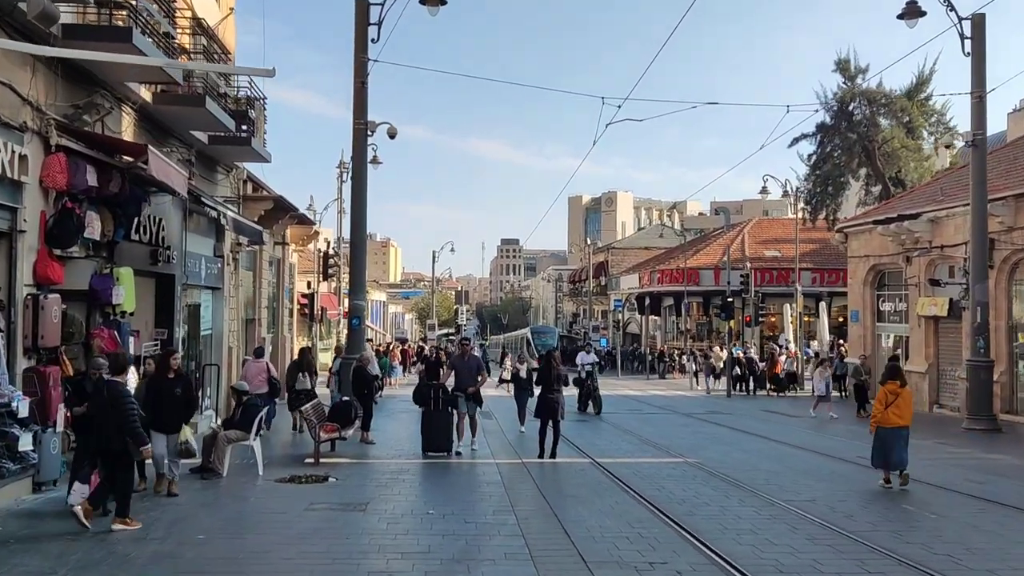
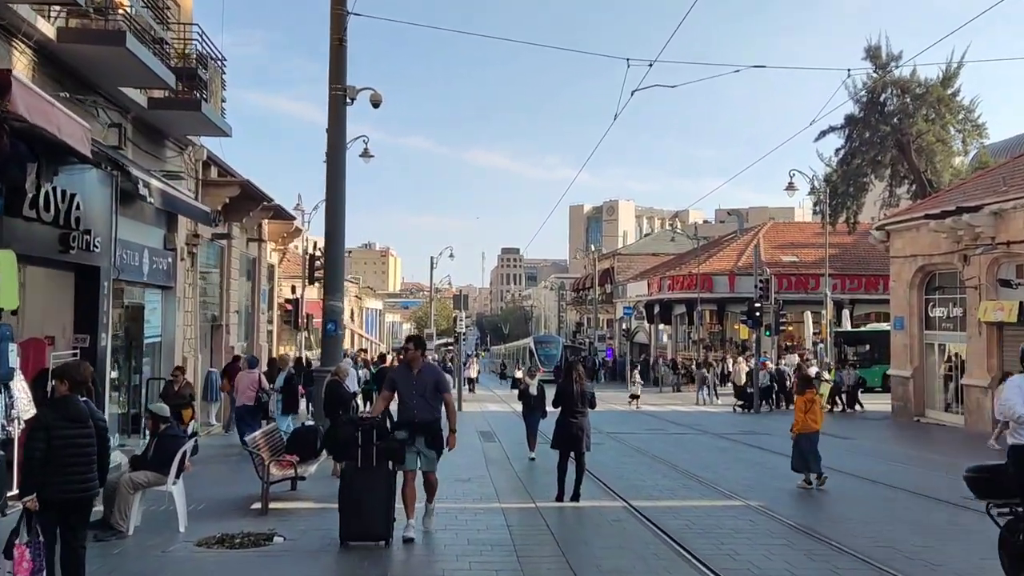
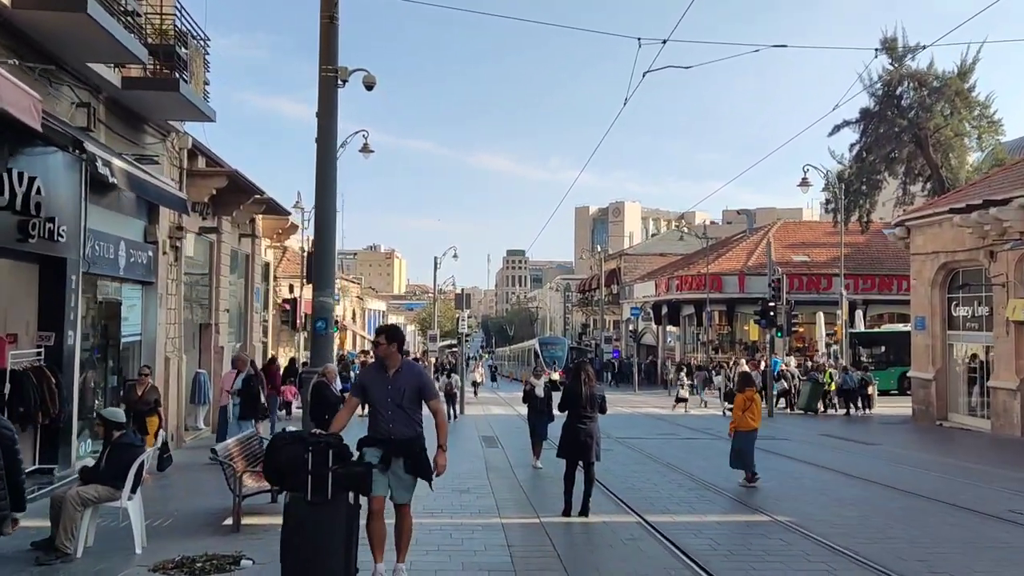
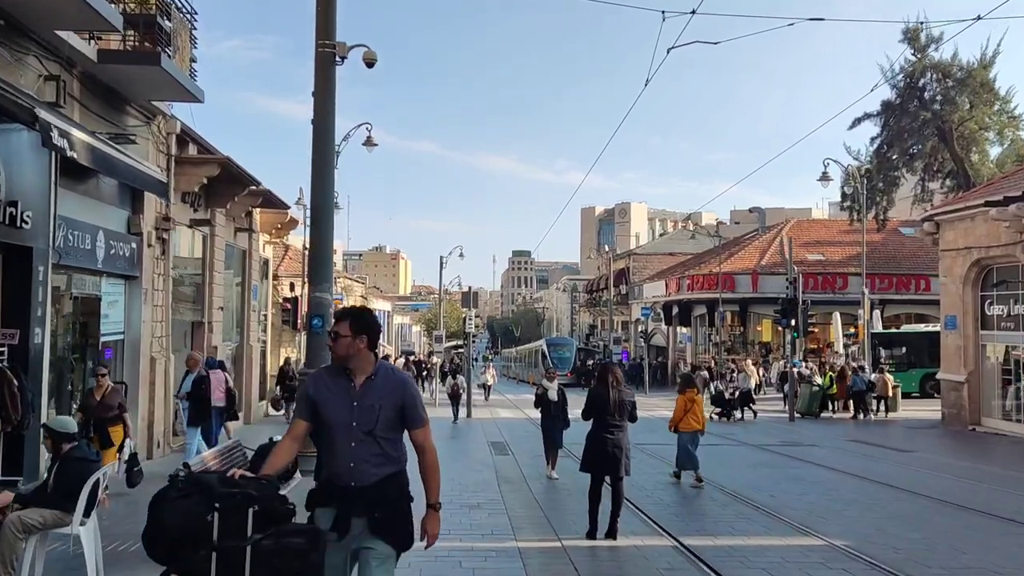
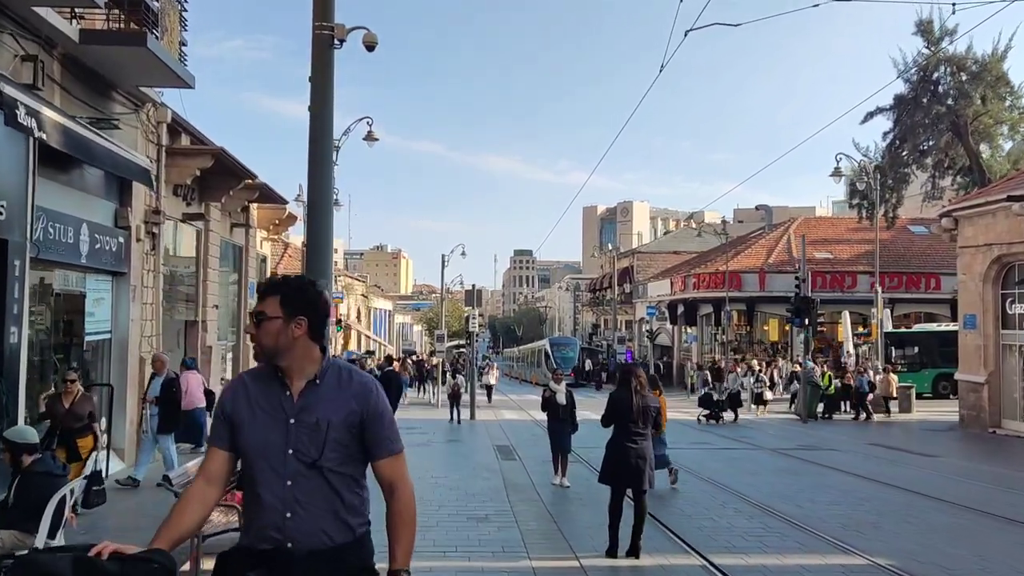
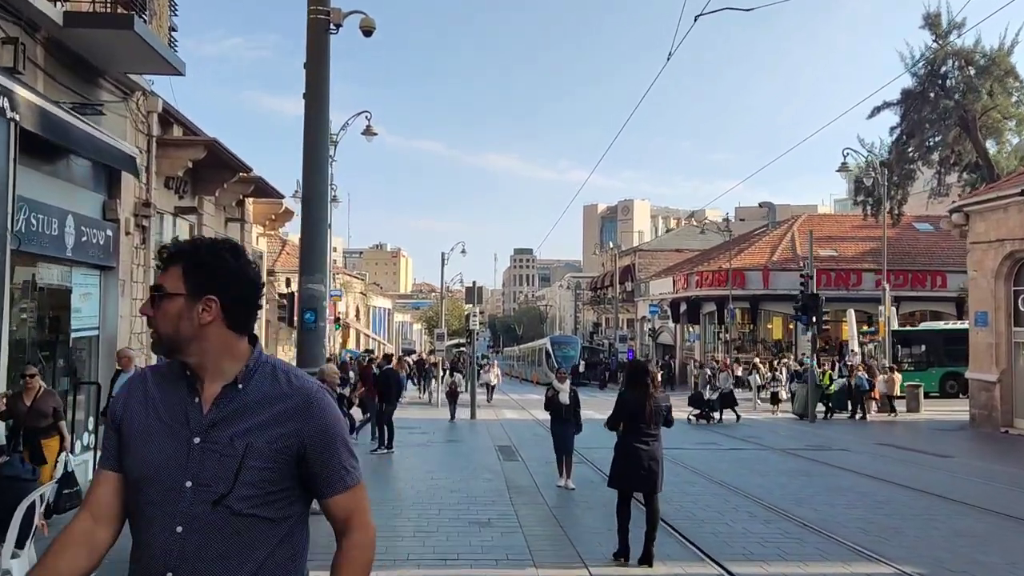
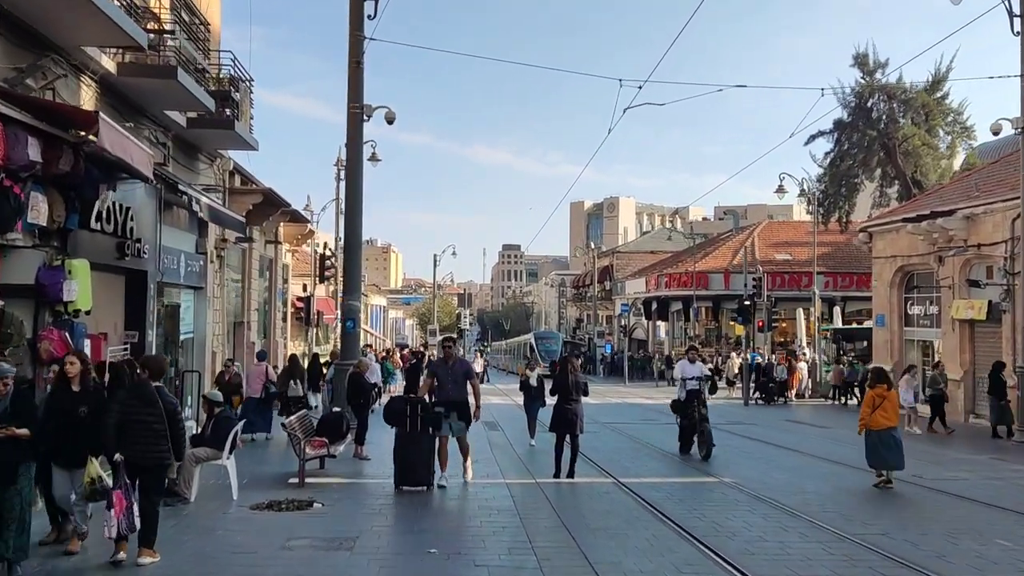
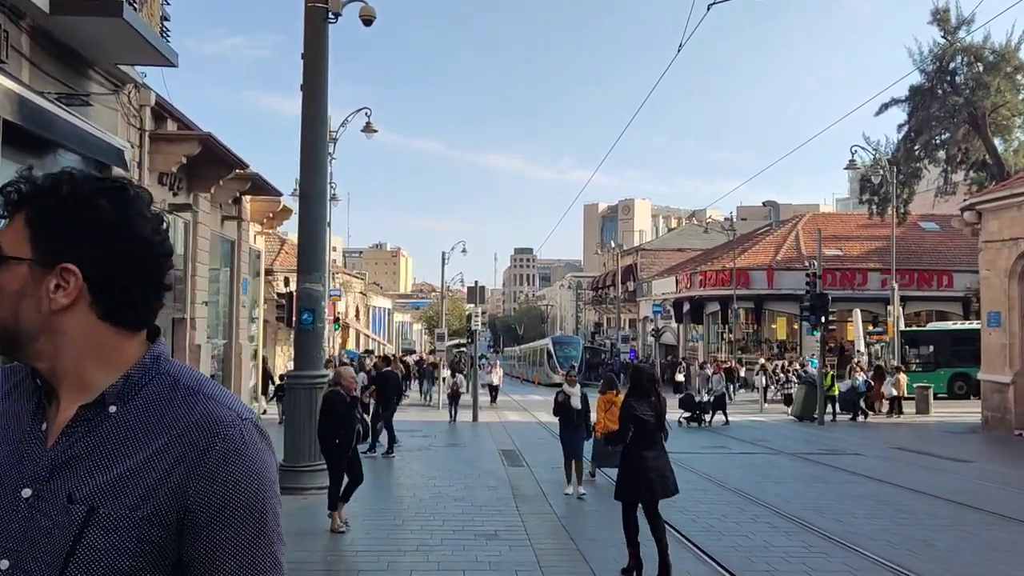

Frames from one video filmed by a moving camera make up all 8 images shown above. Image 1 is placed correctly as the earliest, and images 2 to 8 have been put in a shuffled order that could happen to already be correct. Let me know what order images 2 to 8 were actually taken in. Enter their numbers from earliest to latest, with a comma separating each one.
7, 2, 3, 4, 5, 6, 8
